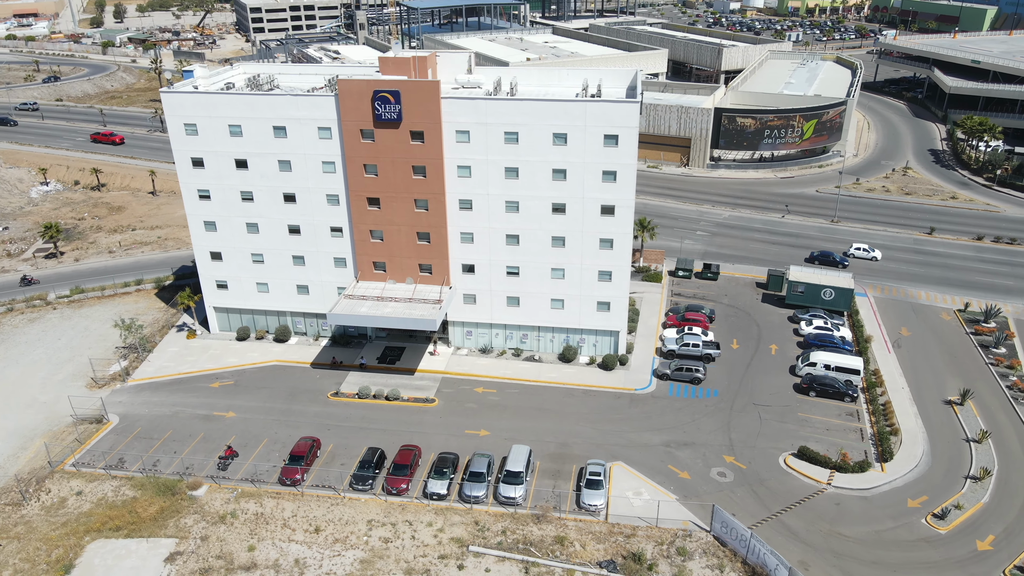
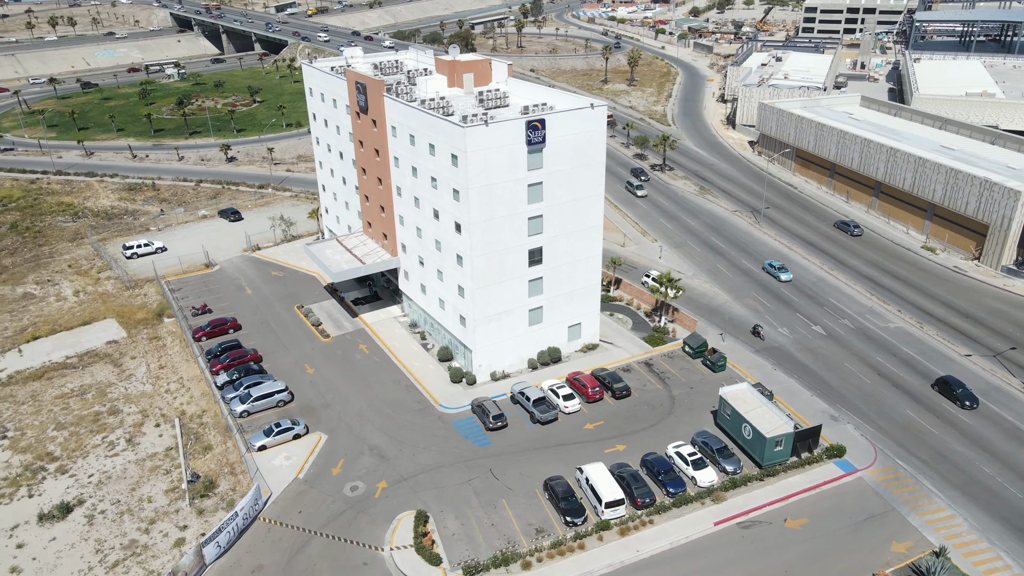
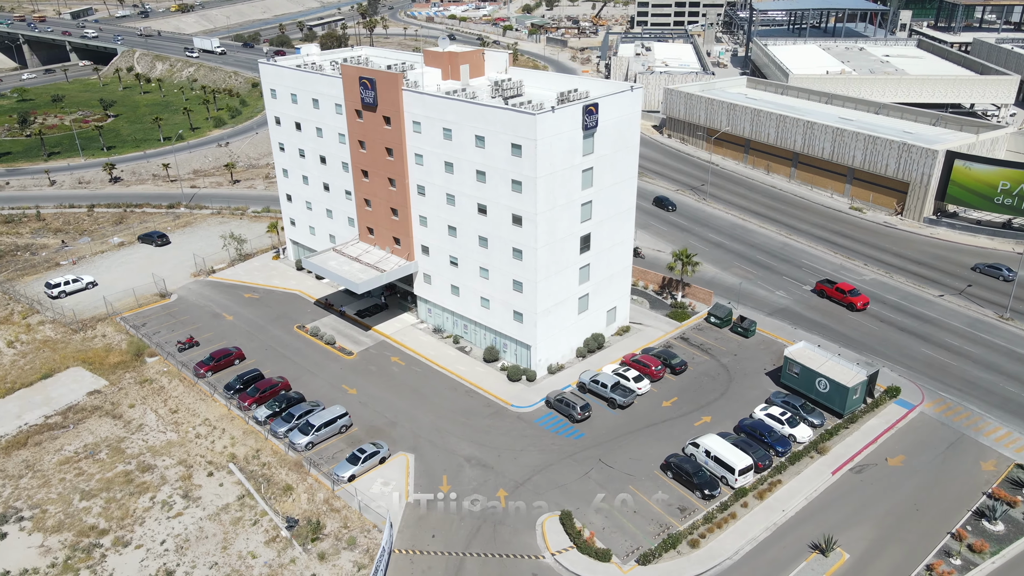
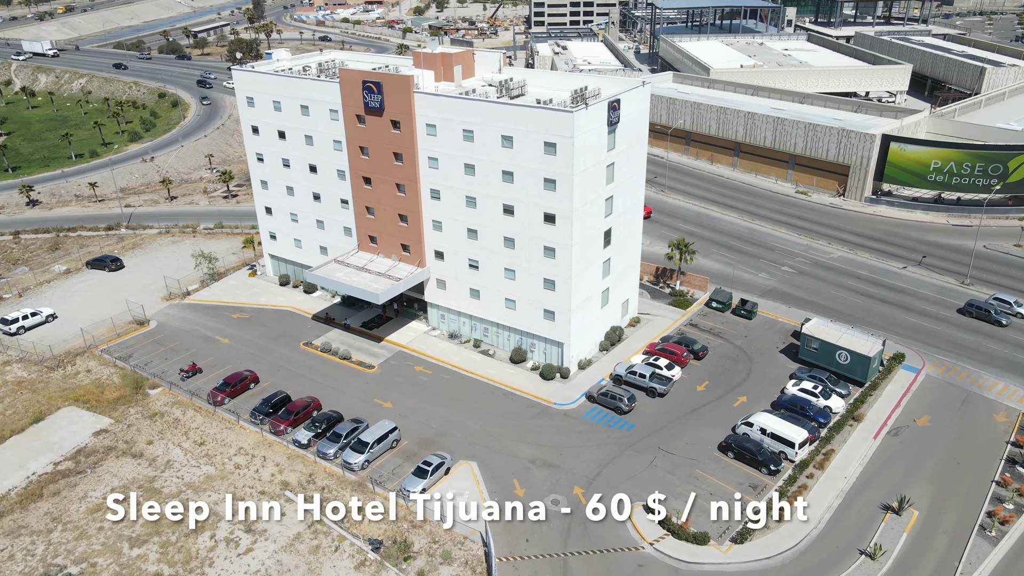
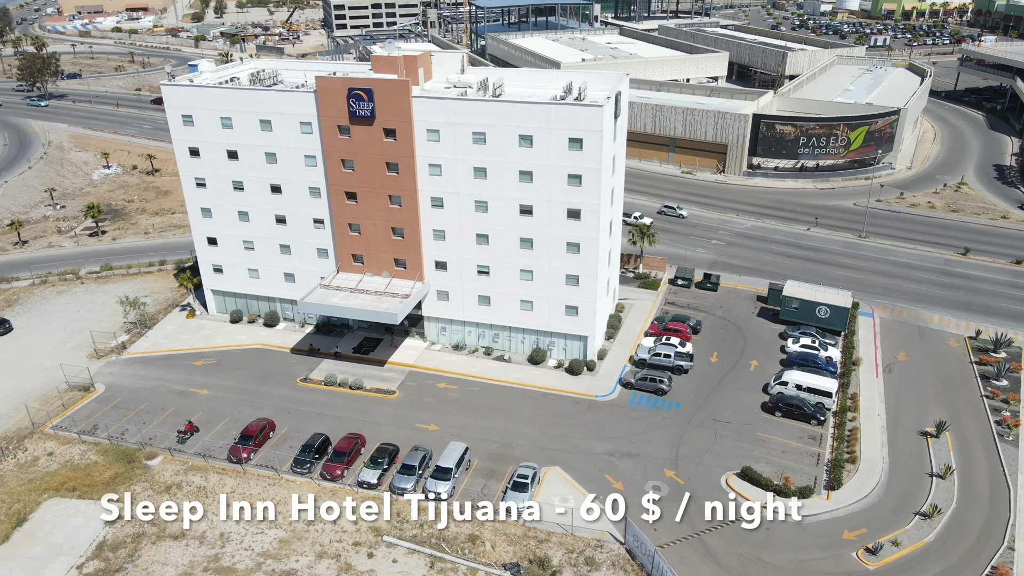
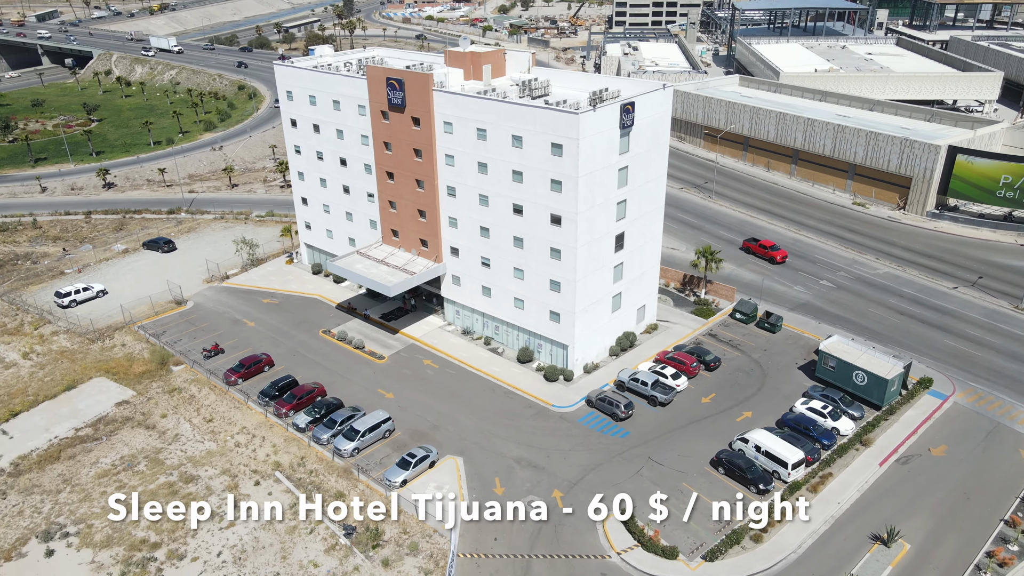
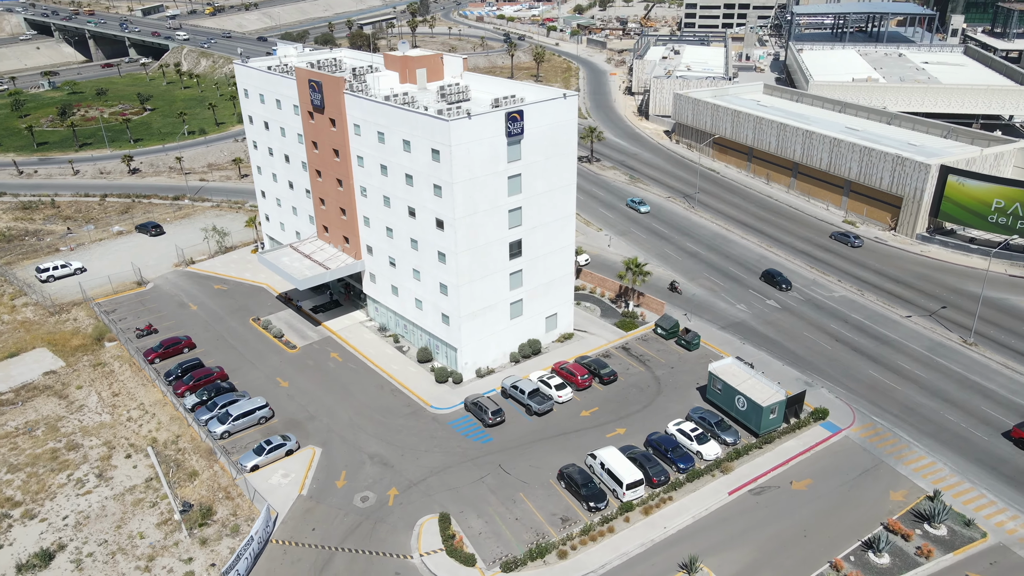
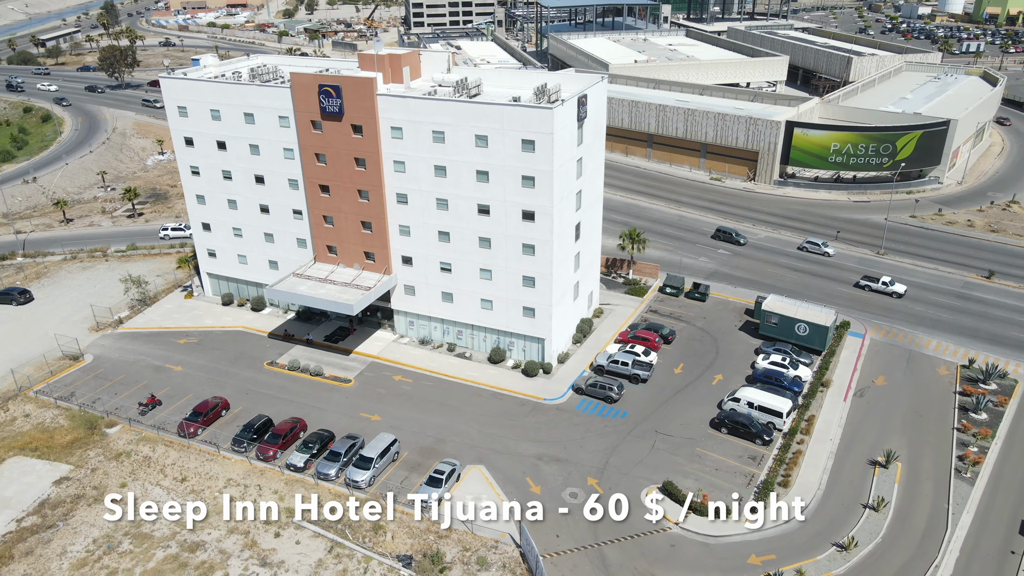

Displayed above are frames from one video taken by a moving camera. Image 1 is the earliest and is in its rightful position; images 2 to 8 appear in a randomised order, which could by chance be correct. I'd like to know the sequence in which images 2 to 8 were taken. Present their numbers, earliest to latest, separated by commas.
5, 8, 4, 6, 3, 7, 2
